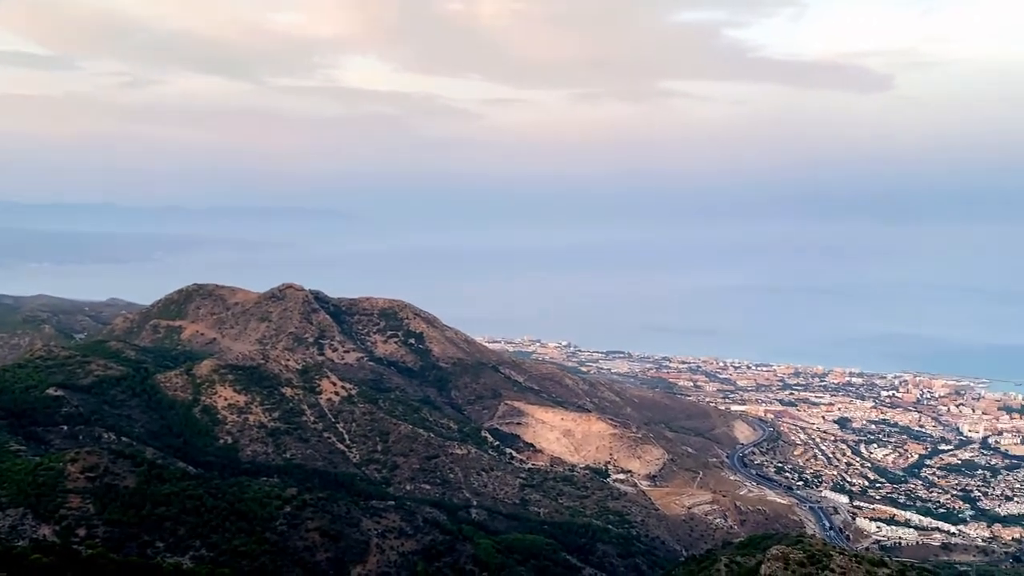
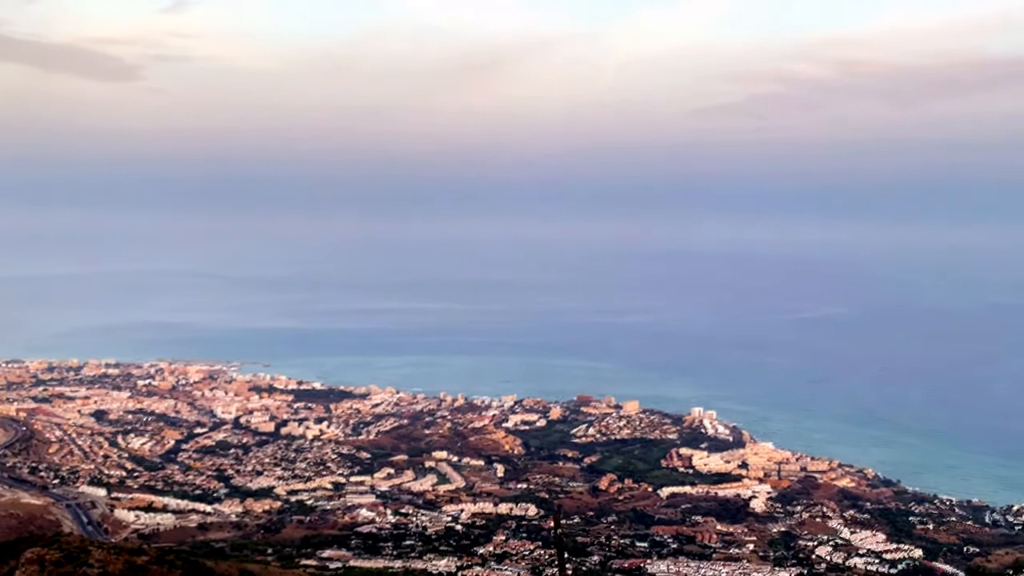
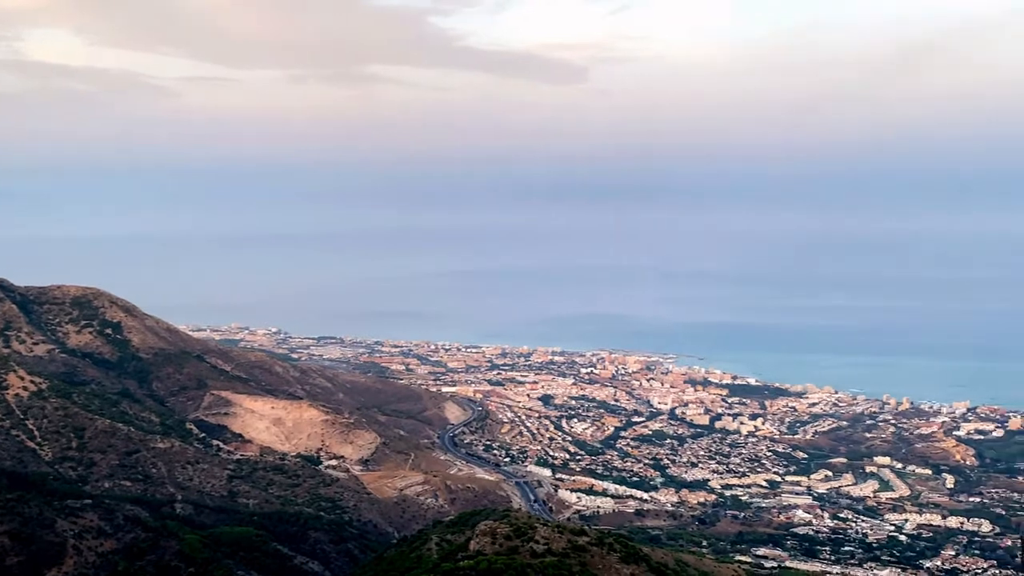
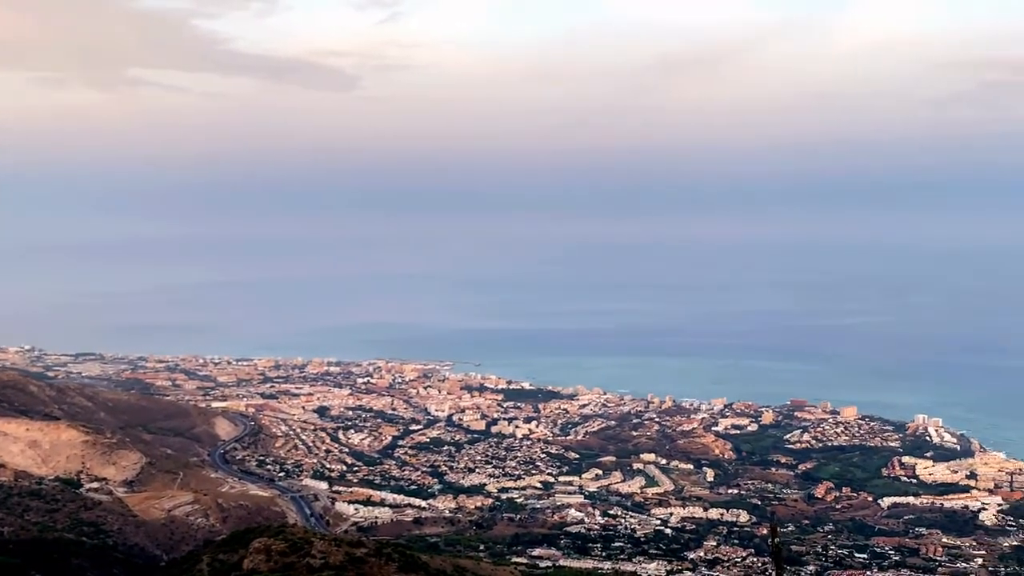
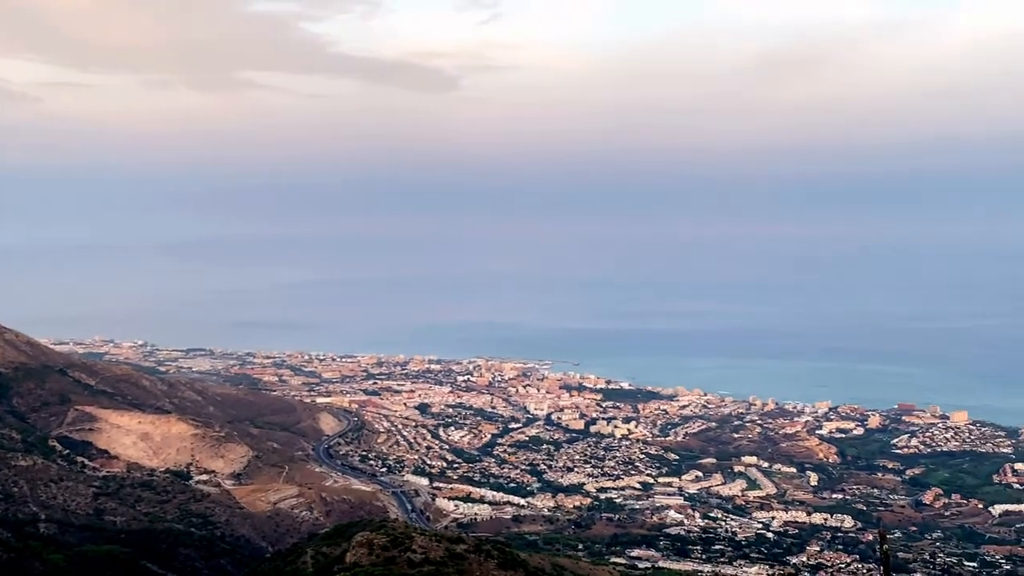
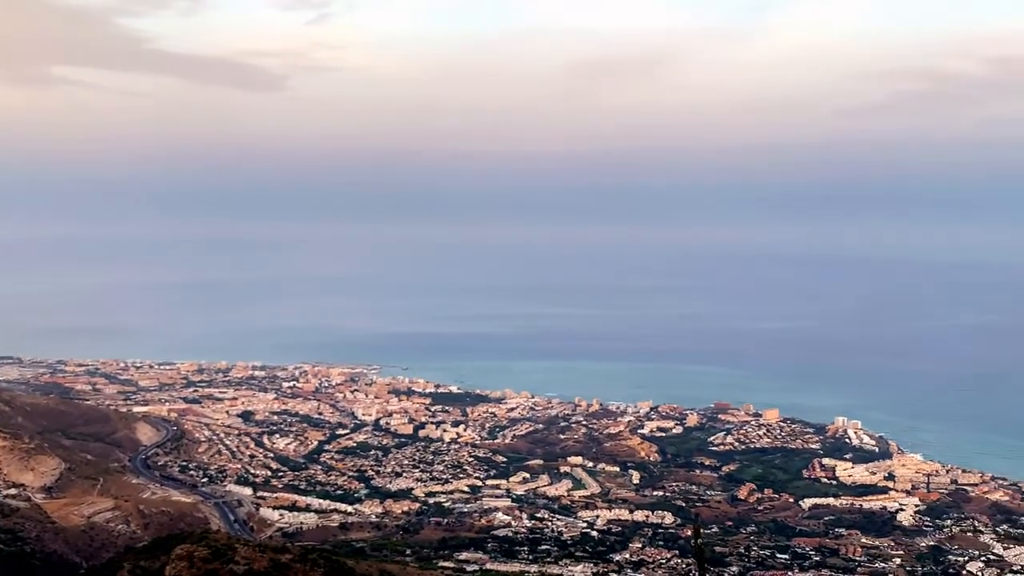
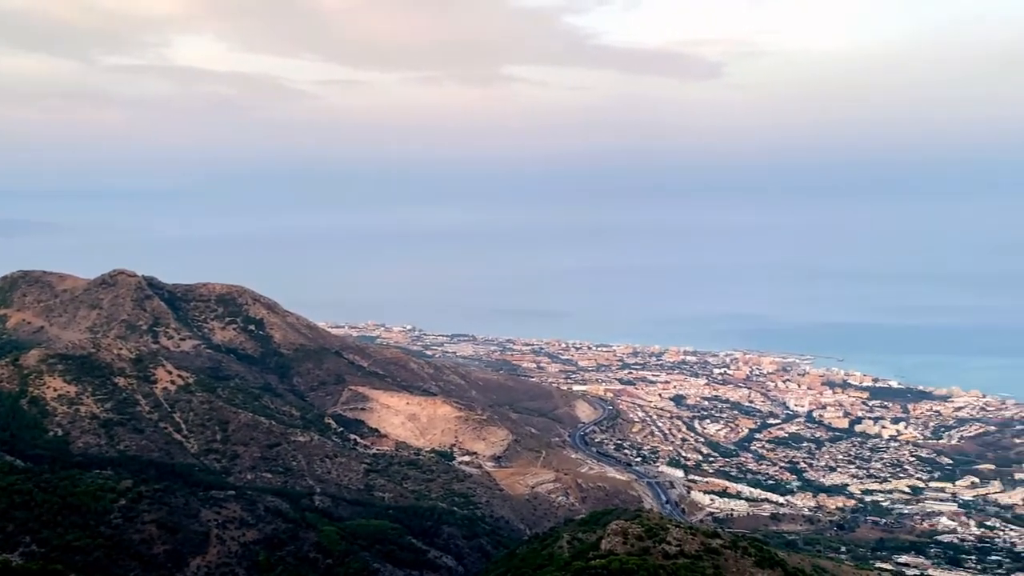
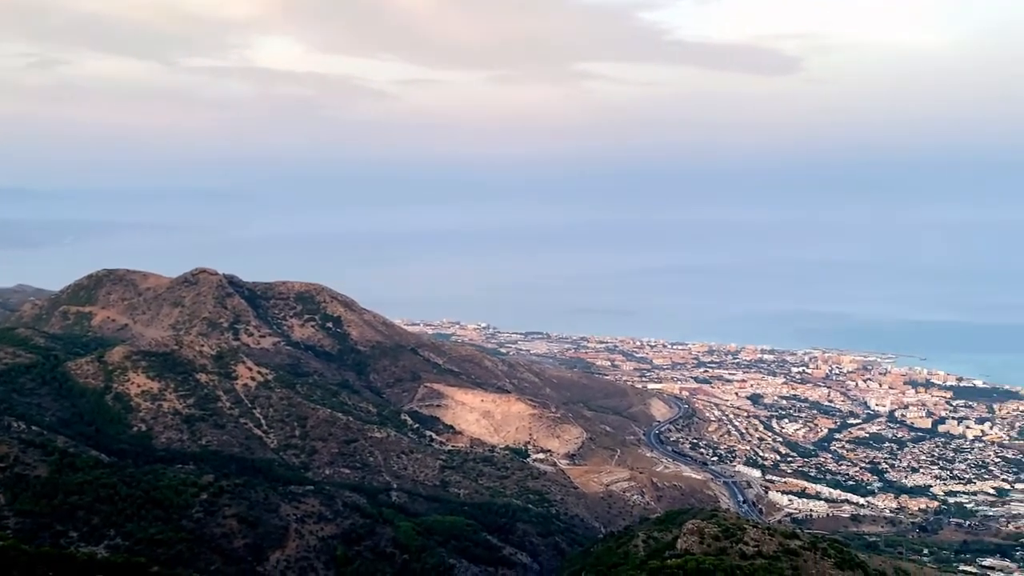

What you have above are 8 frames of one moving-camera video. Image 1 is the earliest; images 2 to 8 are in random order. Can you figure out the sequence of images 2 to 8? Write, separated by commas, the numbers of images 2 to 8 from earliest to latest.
8, 7, 3, 5, 4, 6, 2
